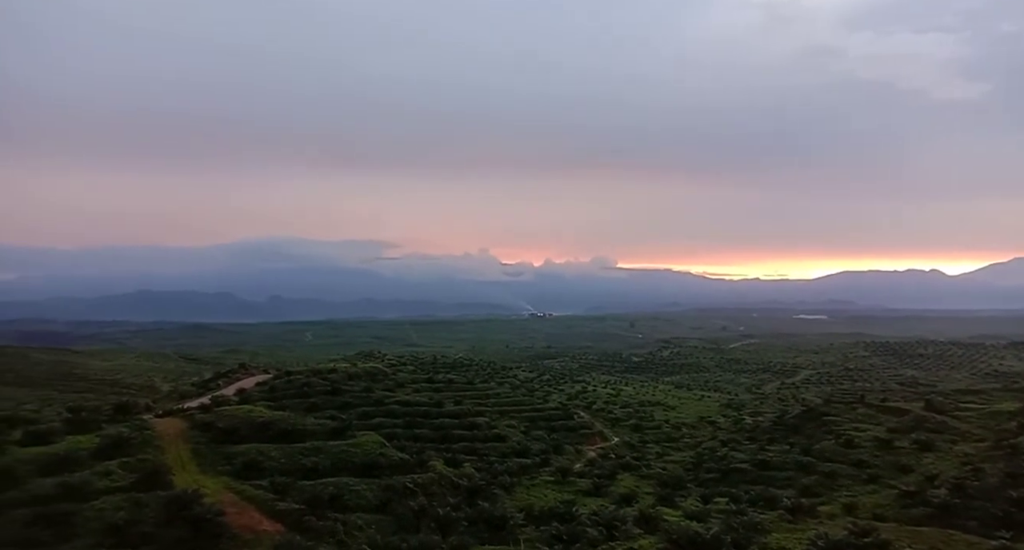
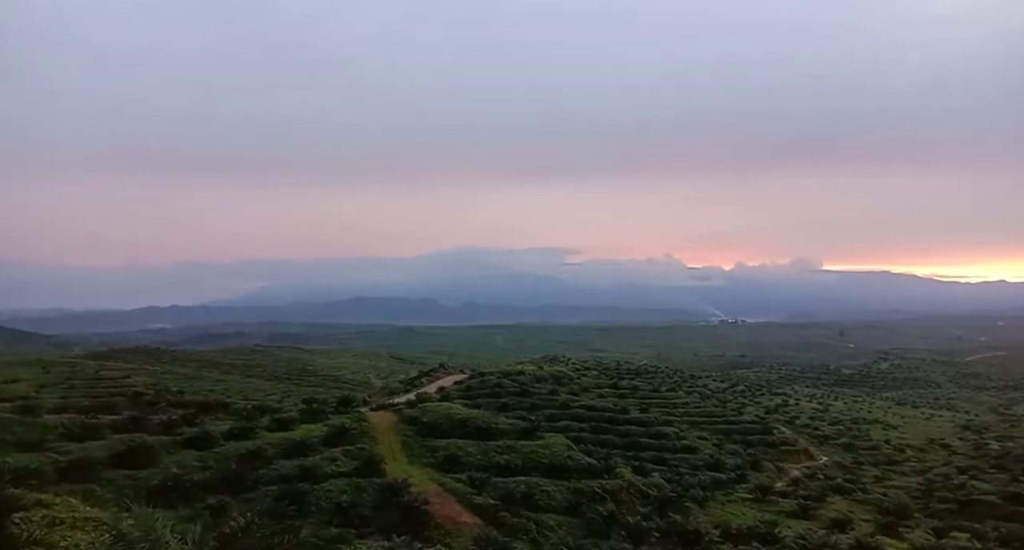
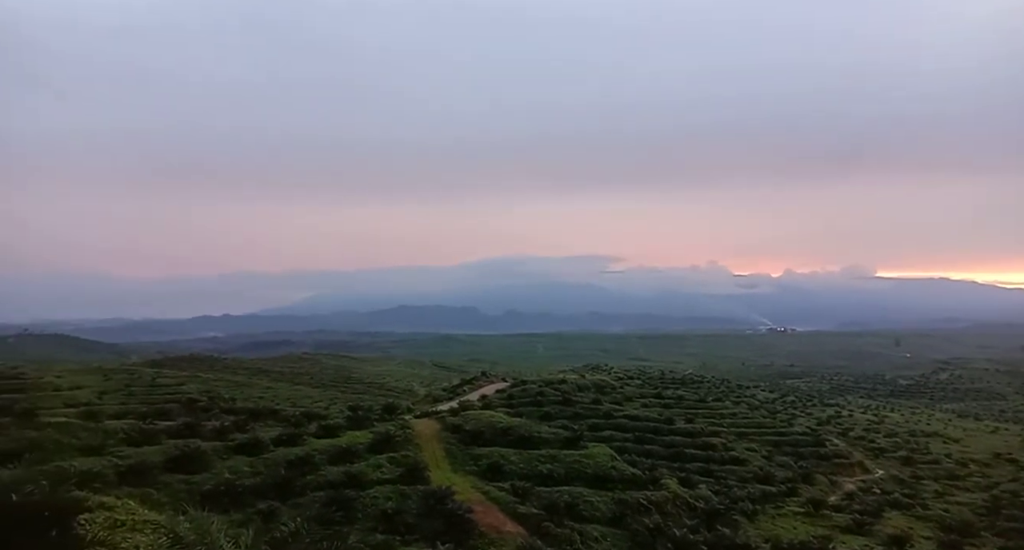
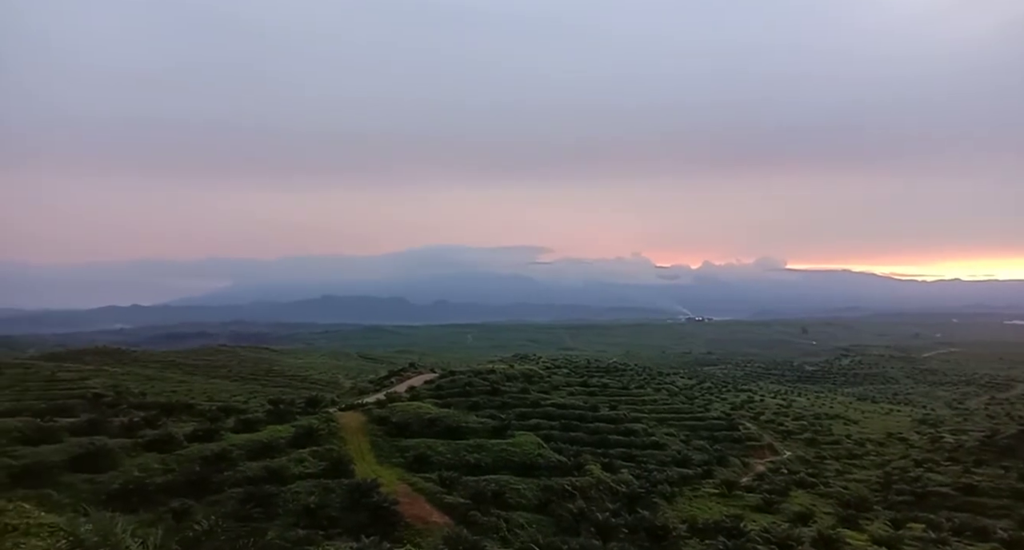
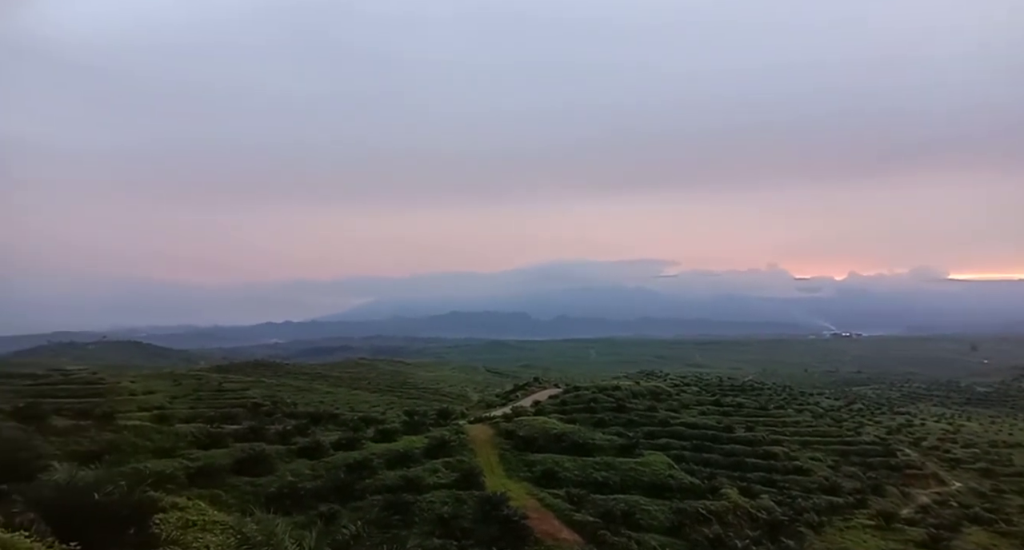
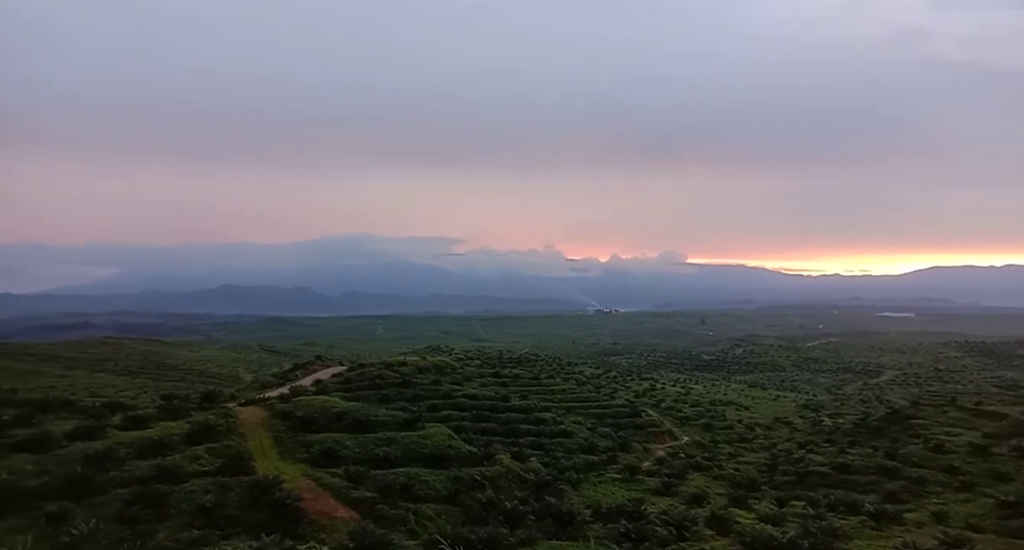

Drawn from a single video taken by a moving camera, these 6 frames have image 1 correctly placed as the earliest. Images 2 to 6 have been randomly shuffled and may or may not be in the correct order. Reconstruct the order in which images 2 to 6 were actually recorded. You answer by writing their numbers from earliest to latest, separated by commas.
6, 4, 2, 3, 5
